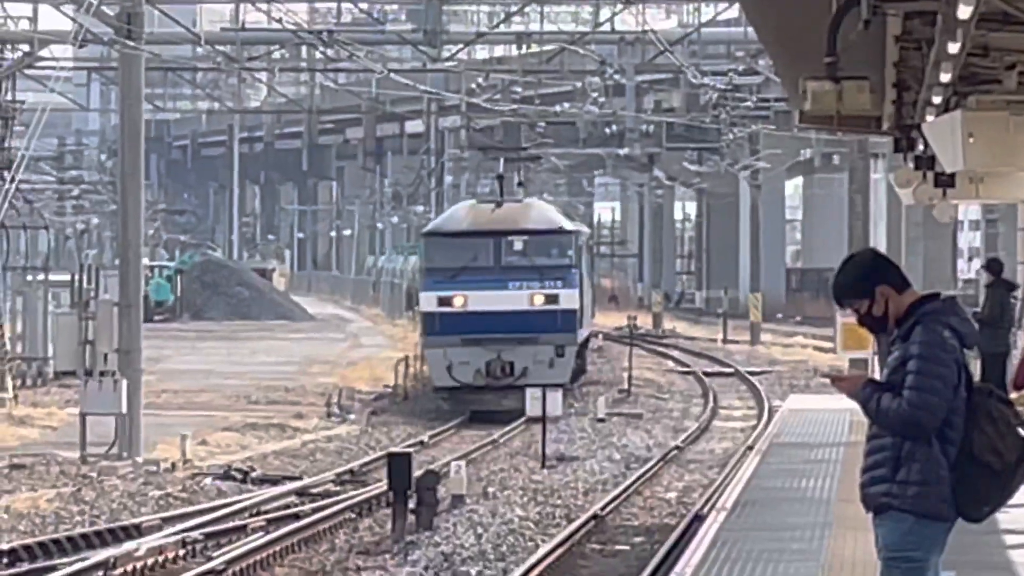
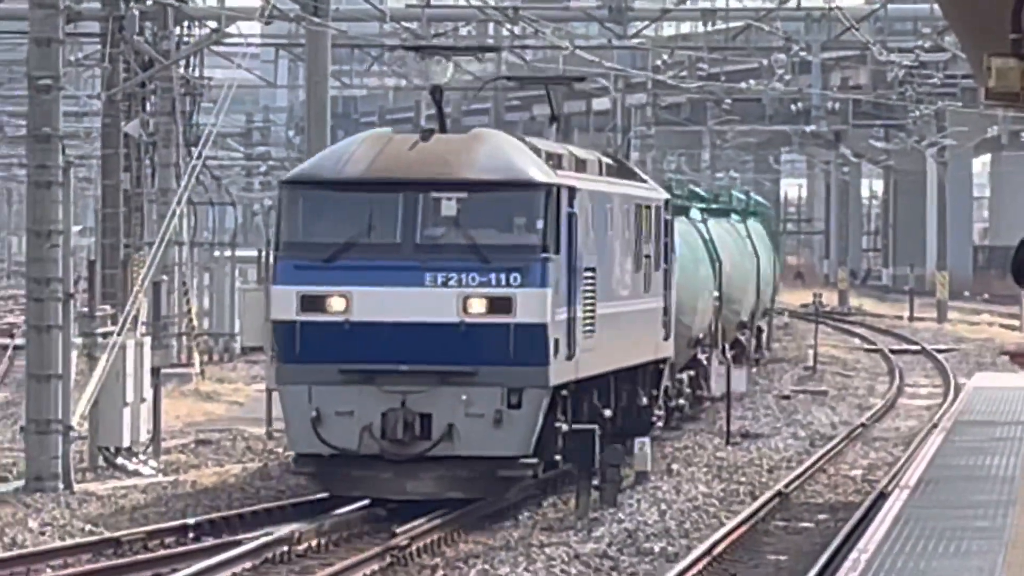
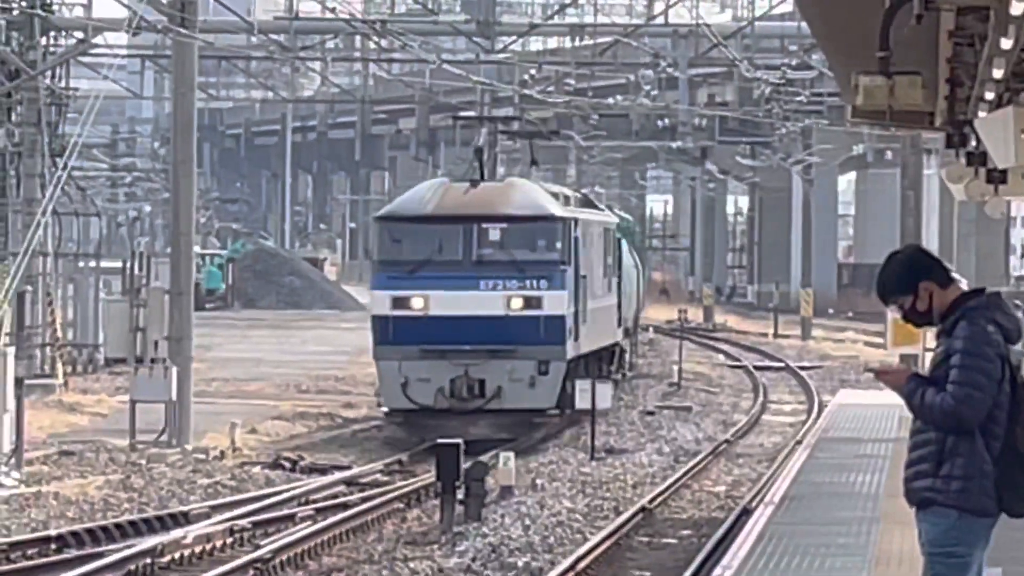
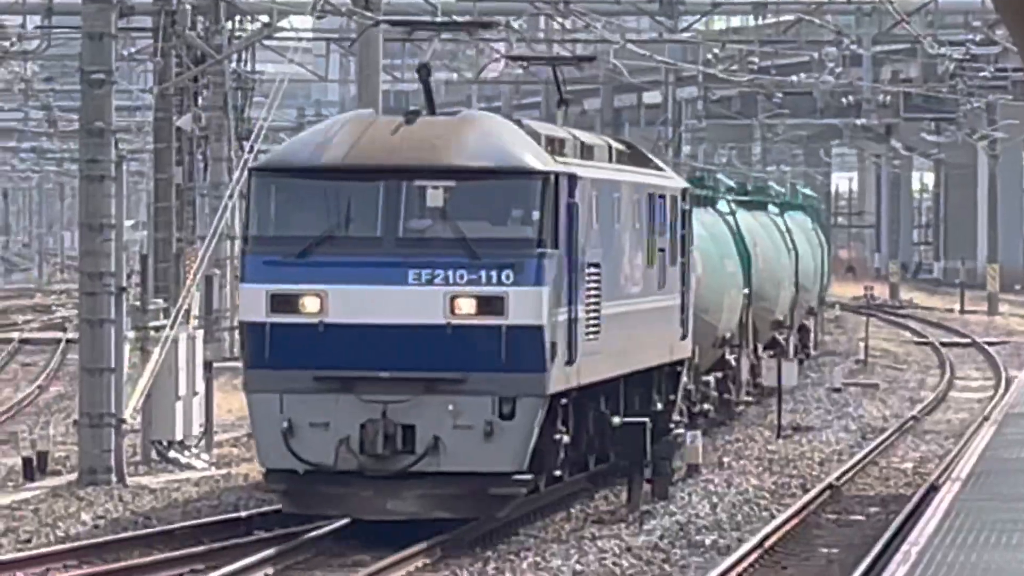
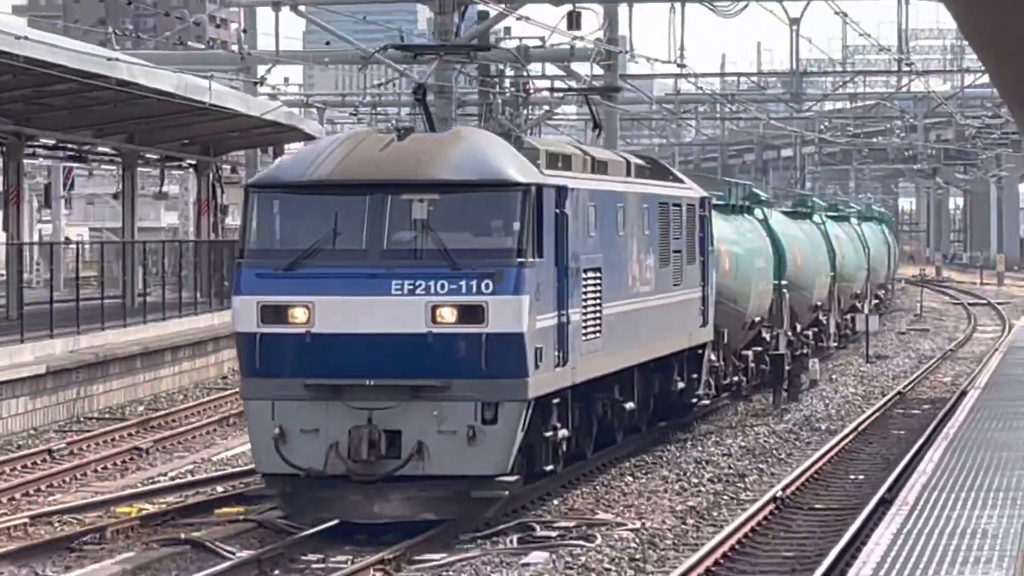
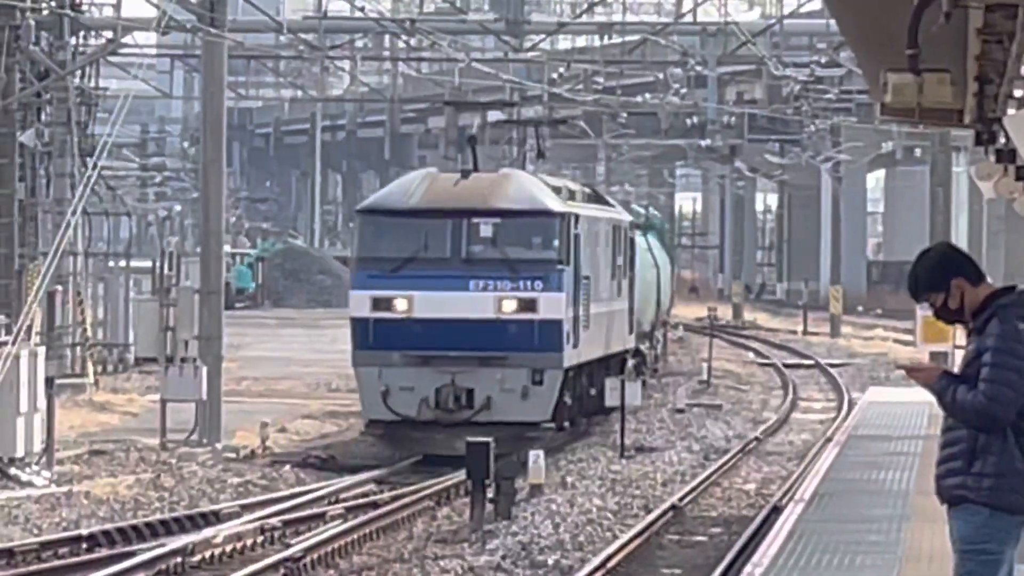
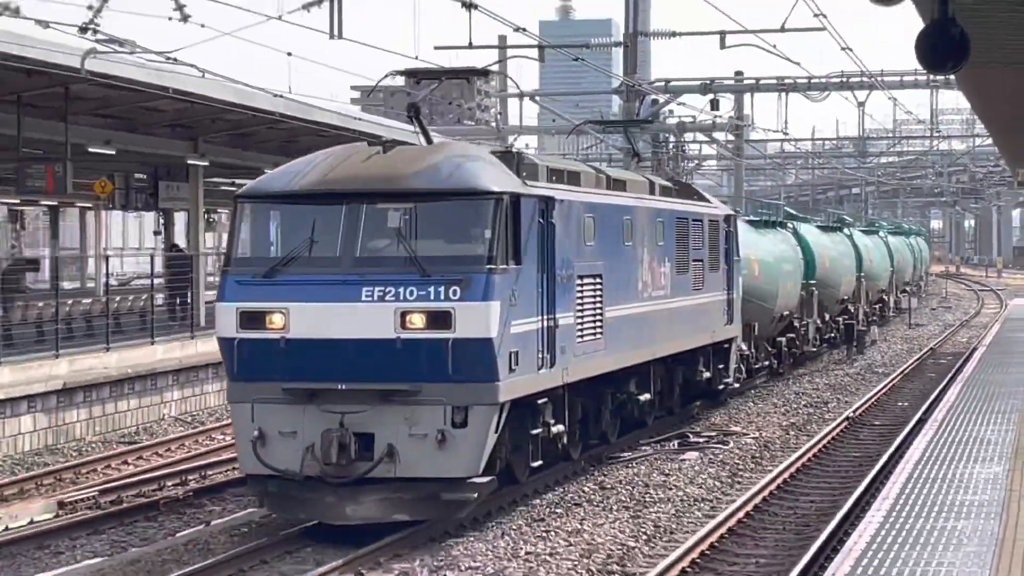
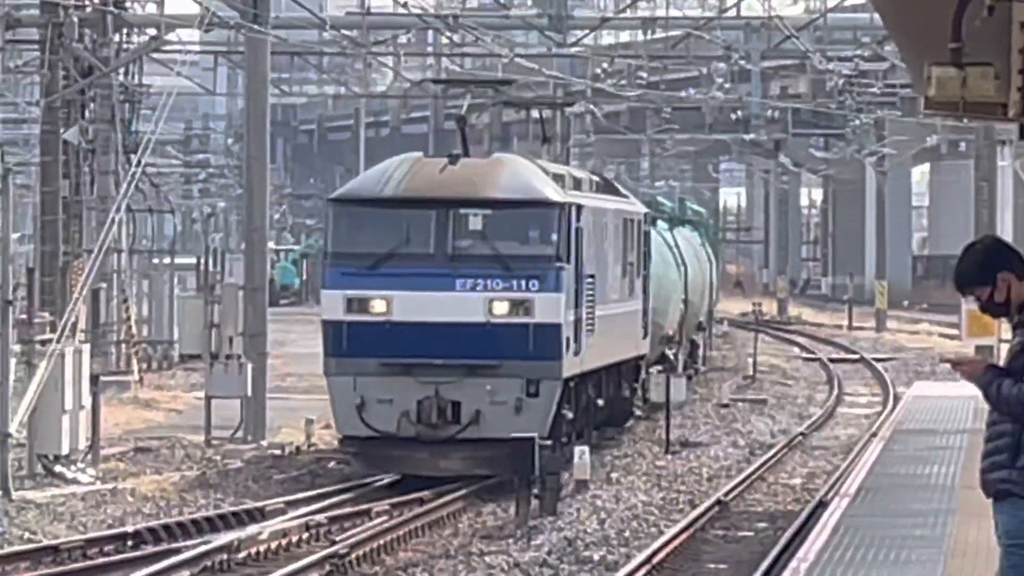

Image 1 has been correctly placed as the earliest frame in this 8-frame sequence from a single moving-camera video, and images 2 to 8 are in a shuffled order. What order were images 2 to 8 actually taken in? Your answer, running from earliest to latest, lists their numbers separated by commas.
3, 6, 8, 2, 4, 5, 7
